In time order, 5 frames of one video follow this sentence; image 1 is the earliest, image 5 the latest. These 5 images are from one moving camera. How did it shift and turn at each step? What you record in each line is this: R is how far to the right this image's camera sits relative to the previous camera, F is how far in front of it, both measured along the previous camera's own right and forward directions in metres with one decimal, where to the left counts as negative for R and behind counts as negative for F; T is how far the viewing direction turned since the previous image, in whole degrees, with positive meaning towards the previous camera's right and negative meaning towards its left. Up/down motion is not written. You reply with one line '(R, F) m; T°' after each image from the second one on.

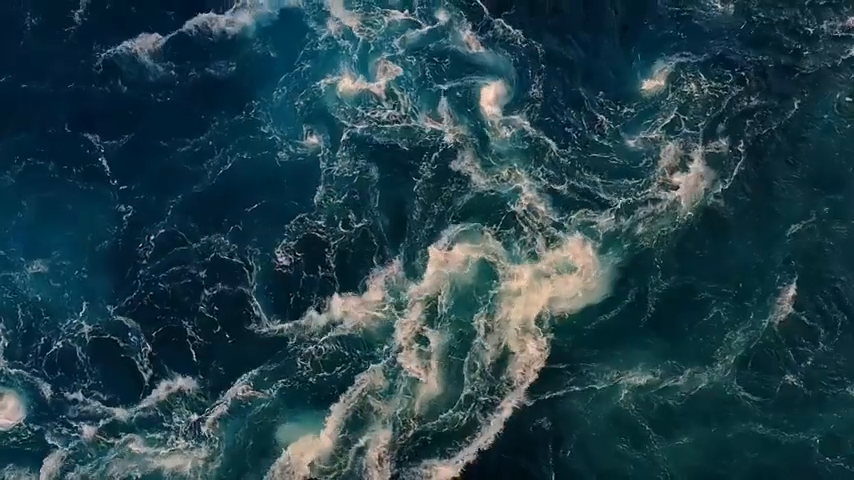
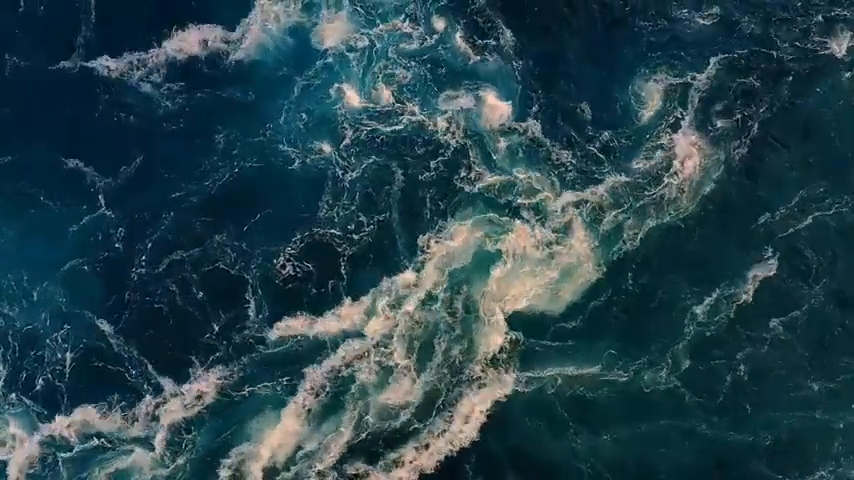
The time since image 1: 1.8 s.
(+4.7, -1.6) m; -4°
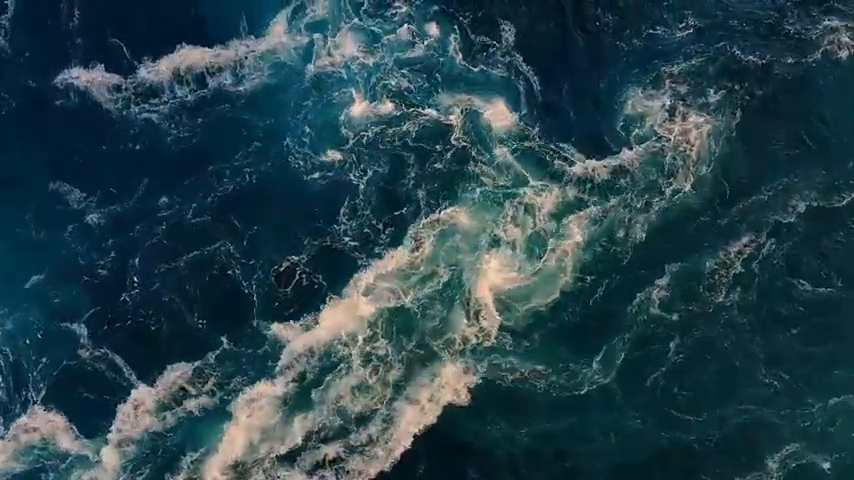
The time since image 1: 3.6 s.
(+5.8, -1.3) m; -5°
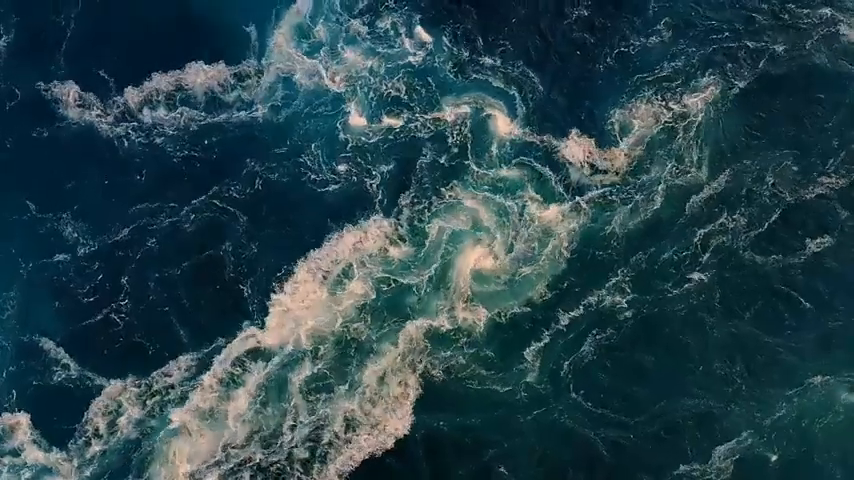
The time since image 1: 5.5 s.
(+5.8, -0.8) m; -5°
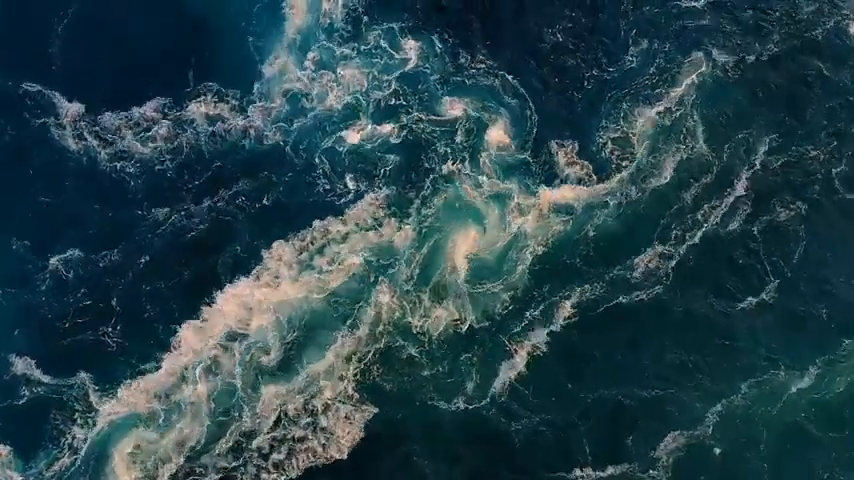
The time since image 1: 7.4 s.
(+5.7, -0.1) m; -4°
